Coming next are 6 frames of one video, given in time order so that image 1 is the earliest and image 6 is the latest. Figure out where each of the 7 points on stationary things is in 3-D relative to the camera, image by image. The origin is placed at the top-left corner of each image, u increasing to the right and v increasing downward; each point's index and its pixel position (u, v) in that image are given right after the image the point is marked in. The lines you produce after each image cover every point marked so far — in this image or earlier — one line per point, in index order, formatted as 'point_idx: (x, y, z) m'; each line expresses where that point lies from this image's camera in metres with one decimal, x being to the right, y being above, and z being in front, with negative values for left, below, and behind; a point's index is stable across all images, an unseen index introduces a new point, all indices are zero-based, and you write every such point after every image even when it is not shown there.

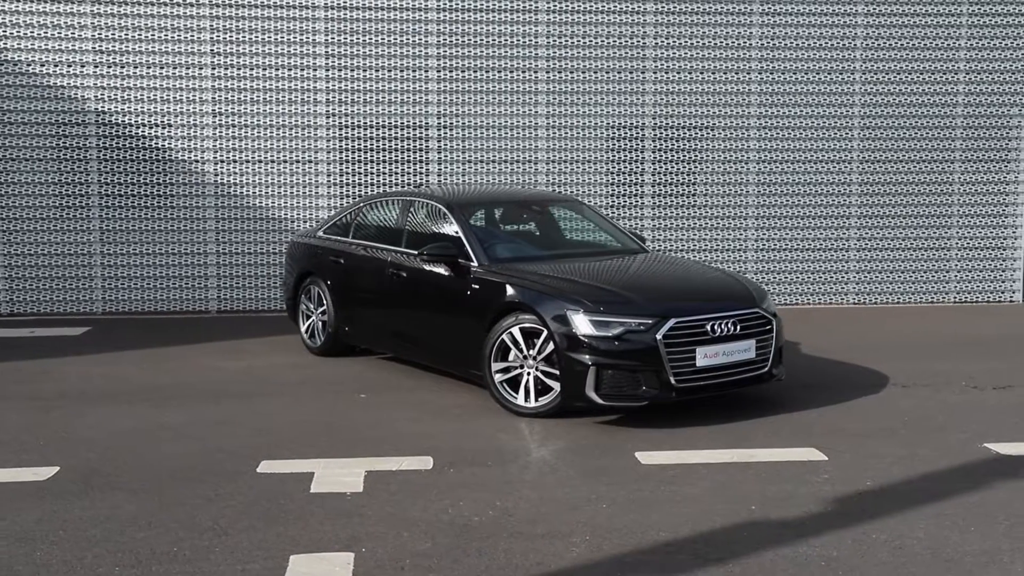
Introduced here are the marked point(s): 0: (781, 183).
0: (+3.1, +1.2, +13.0) m
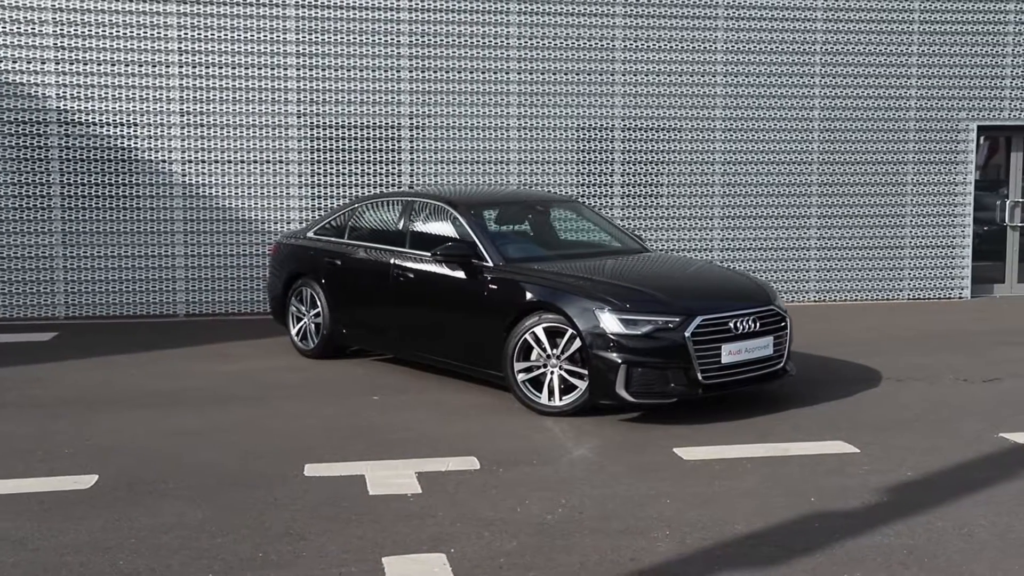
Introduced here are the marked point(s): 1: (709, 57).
0: (+2.7, +1.2, +13.2) m
1: (+2.3, +2.6, +13.0) m
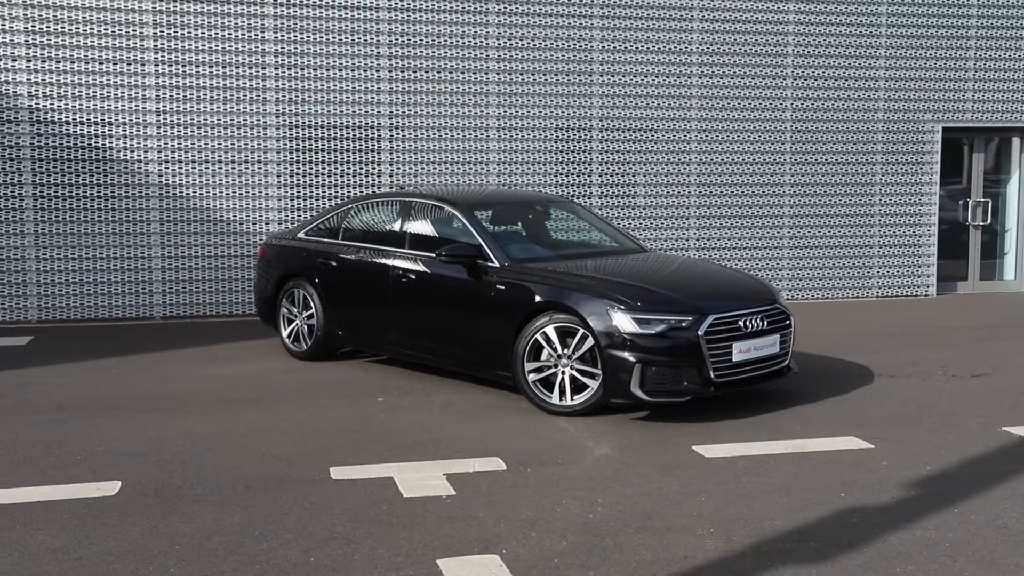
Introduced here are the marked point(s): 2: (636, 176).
0: (+2.5, +1.2, +13.4) m
1: (+2.0, +2.7, +13.2) m
2: (+1.4, +1.3, +13.1) m
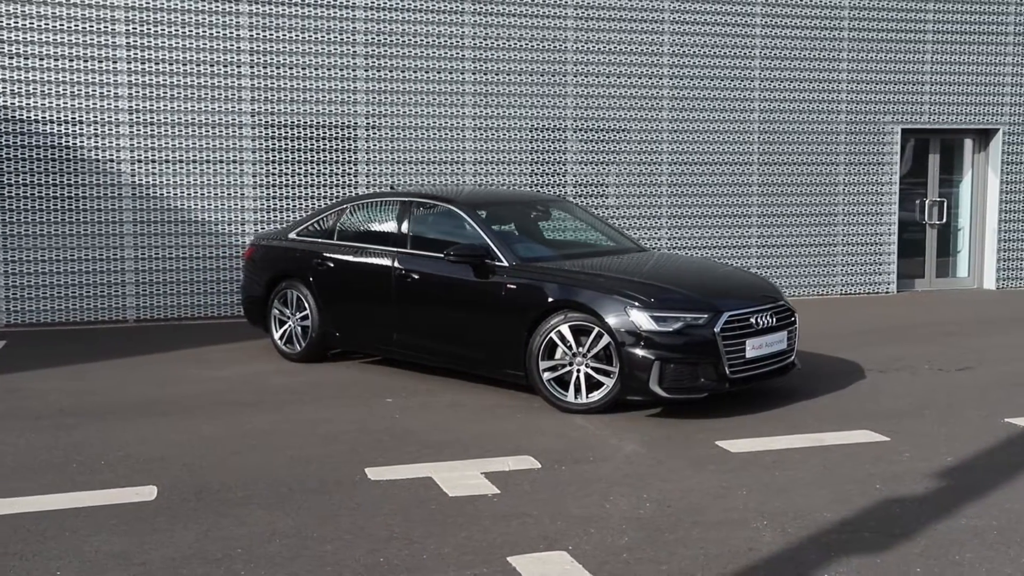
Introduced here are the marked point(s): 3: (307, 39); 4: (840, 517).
0: (+2.1, +1.2, +13.6) m
1: (+1.7, +2.7, +13.3) m
2: (+1.1, +1.3, +13.2) m
3: (-2.2, +2.6, +12.0) m
4: (+1.5, -1.0, +5.1) m
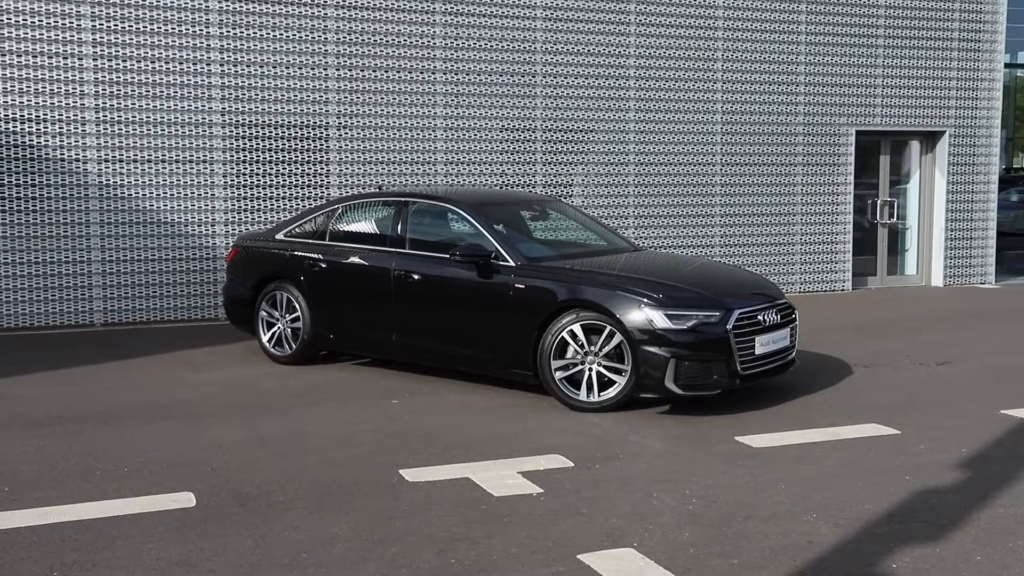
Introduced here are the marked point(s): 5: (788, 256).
0: (+1.7, +1.3, +13.7) m
1: (+1.3, +2.7, +13.4) m
2: (+0.7, +1.3, +13.3) m
3: (-2.4, +2.6, +11.8) m
4: (+1.7, -1.0, +5.3) m
5: (+3.5, +0.4, +14.4) m
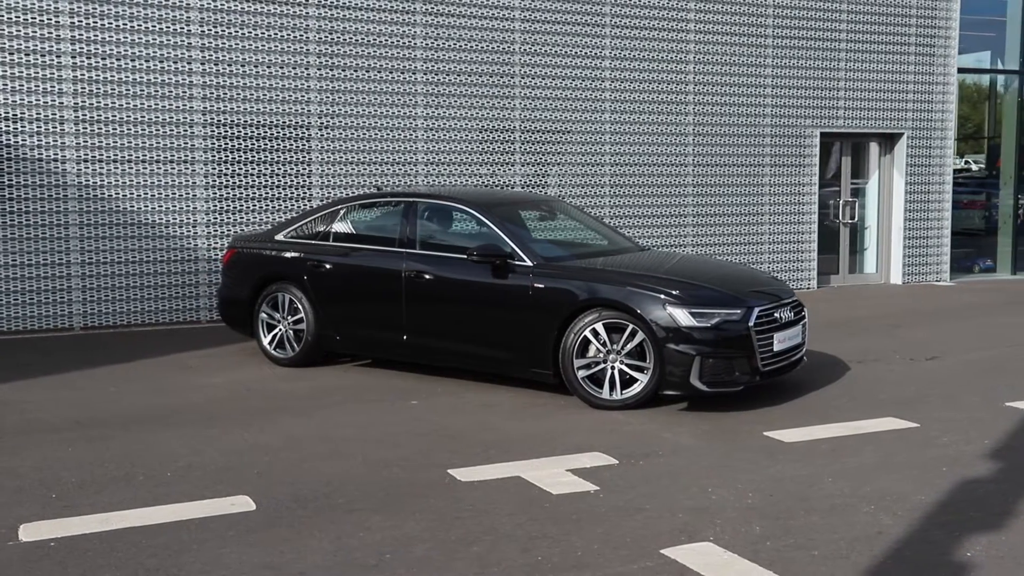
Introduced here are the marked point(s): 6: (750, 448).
0: (+1.4, +1.3, +13.8) m
1: (+1.0, +2.7, +13.5) m
2: (+0.5, +1.3, +13.4) m
3: (-2.6, +2.6, +11.7) m
4: (+2.0, -1.0, +5.4) m
5: (+3.2, +0.4, +14.7) m
6: (+1.3, -0.9, +6.5) m
